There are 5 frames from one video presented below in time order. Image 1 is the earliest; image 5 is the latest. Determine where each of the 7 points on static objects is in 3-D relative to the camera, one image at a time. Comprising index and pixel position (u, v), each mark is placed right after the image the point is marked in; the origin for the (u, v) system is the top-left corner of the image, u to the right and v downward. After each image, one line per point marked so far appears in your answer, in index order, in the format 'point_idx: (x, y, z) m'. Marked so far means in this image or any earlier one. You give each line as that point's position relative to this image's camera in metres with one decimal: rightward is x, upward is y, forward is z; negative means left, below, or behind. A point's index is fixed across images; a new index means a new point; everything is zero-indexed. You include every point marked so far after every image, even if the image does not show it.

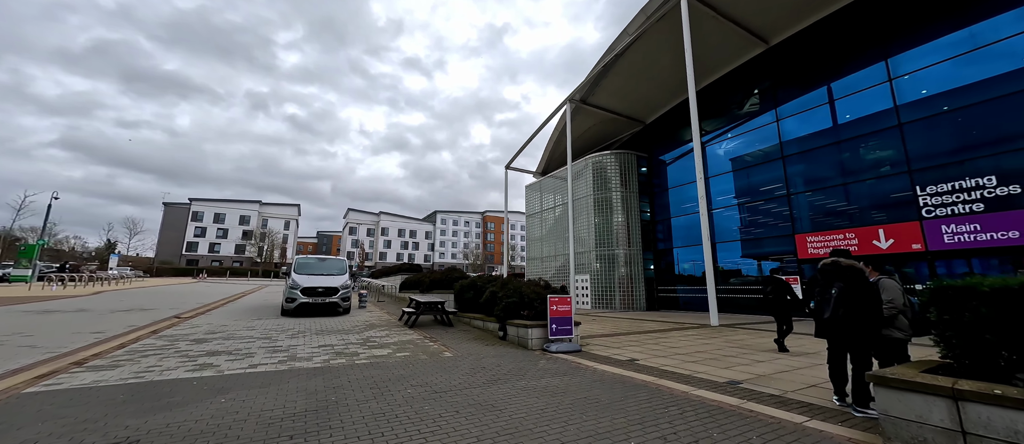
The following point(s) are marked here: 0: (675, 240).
0: (+7.6, -0.9, +17.2) m
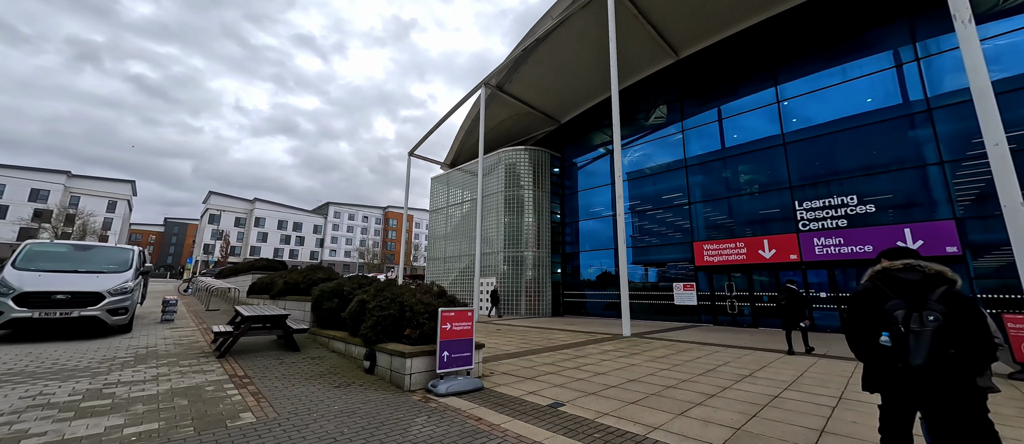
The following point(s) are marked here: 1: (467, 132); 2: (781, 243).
0: (+3.2, -1.0, +16.8) m
1: (-2.3, +4.2, +18.1) m
2: (+9.4, -0.7, +12.8) m
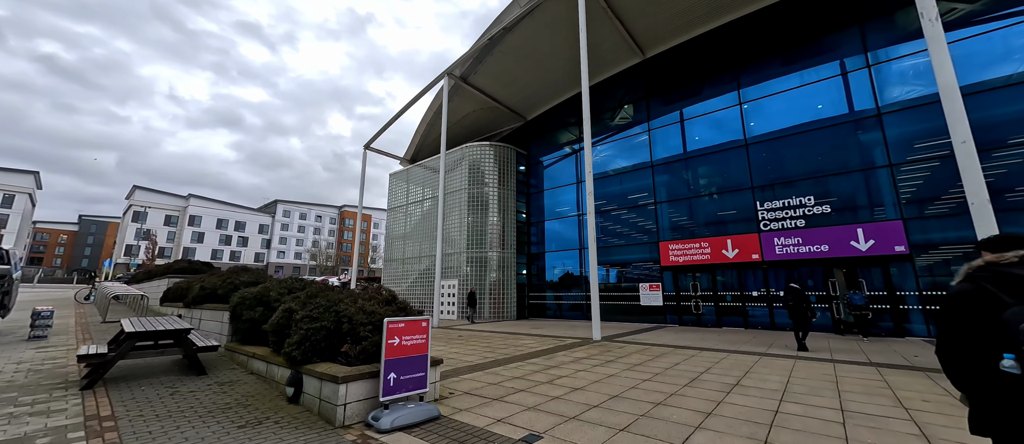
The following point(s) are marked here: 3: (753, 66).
0: (+1.6, -1.0, +16.3) m
1: (-4.0, +4.2, +17.1) m
2: (+8.2, -0.7, +13.0) m
3: (+9.2, +5.9, +13.9) m
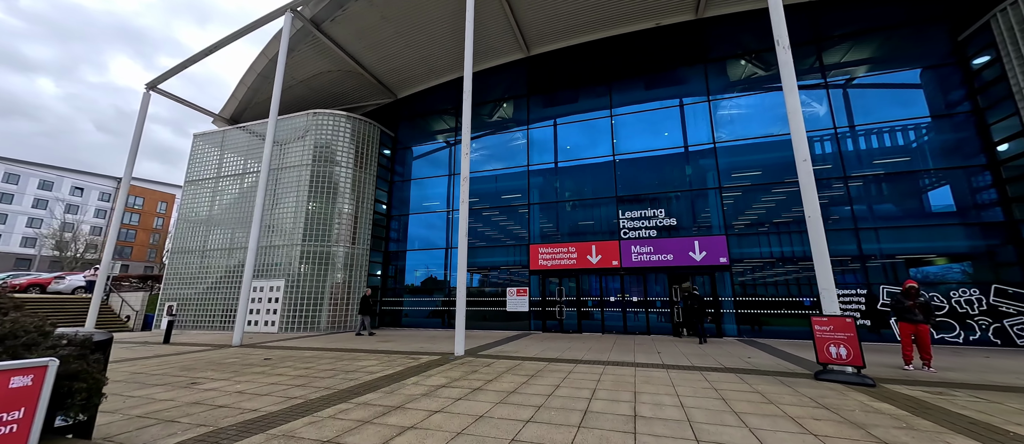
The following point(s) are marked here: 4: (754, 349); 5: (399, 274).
0: (-3.9, -0.8, +14.1) m
1: (-9.1, +4.9, +13.1) m
2: (+3.4, -1.0, +13.3) m
3: (+4.4, +5.6, +14.7) m
4: (+5.7, -3.0, +8.6) m
5: (-4.3, -2.0, +14.0) m
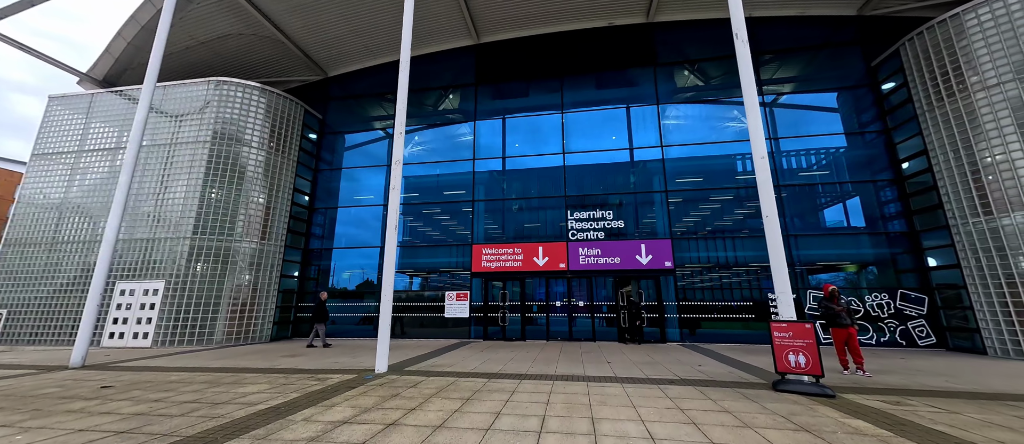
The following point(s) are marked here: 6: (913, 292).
0: (-6.0, -0.6, +12.4) m
1: (-10.8, +5.2, +10.7) m
2: (+1.4, -1.0, +12.7) m
3: (+2.4, +5.5, +14.3) m
4: (+4.3, -3.0, +8.3) m
5: (-6.3, -1.8, +12.2) m
6: (+12.4, -2.2, +11.3) m
